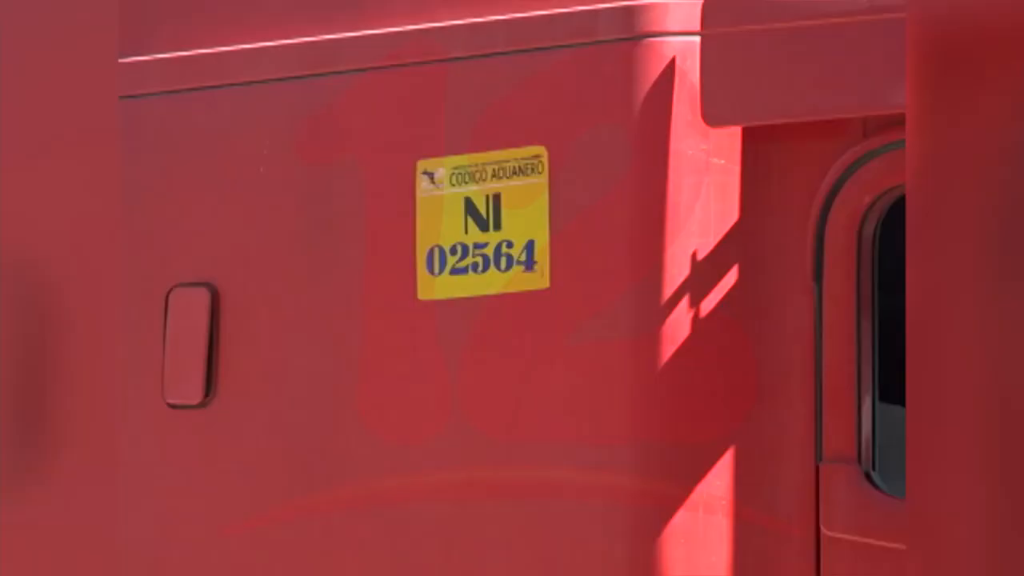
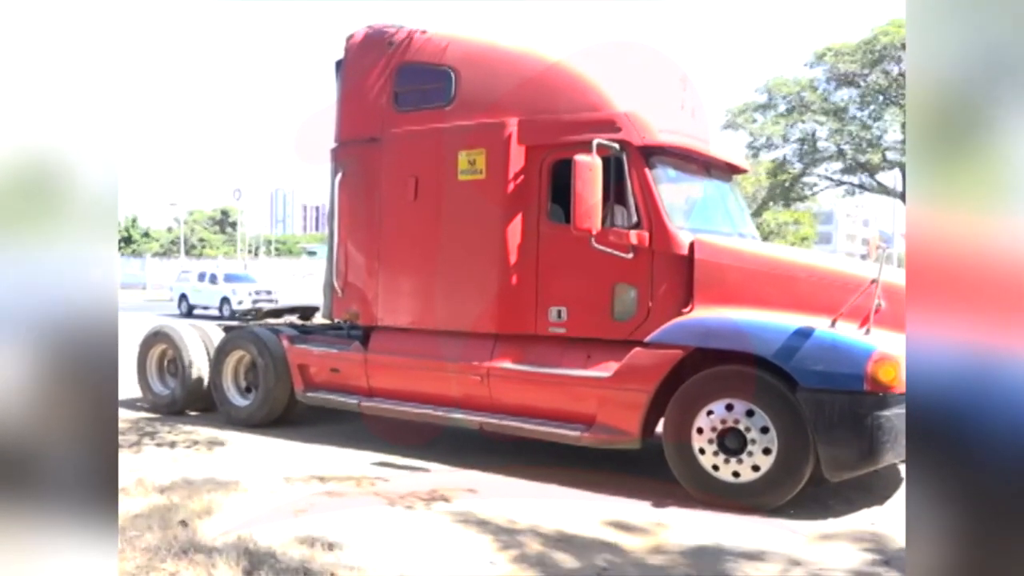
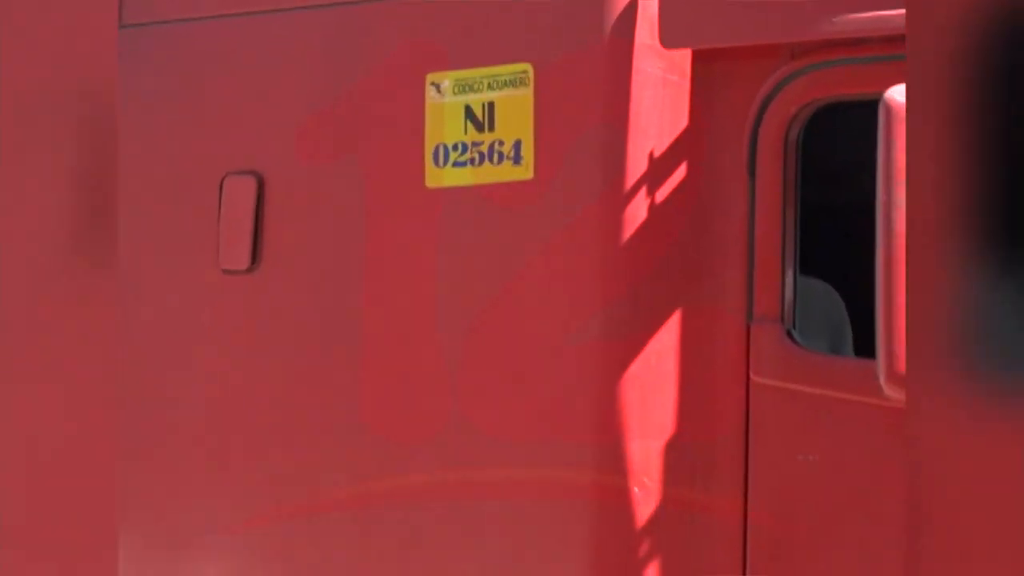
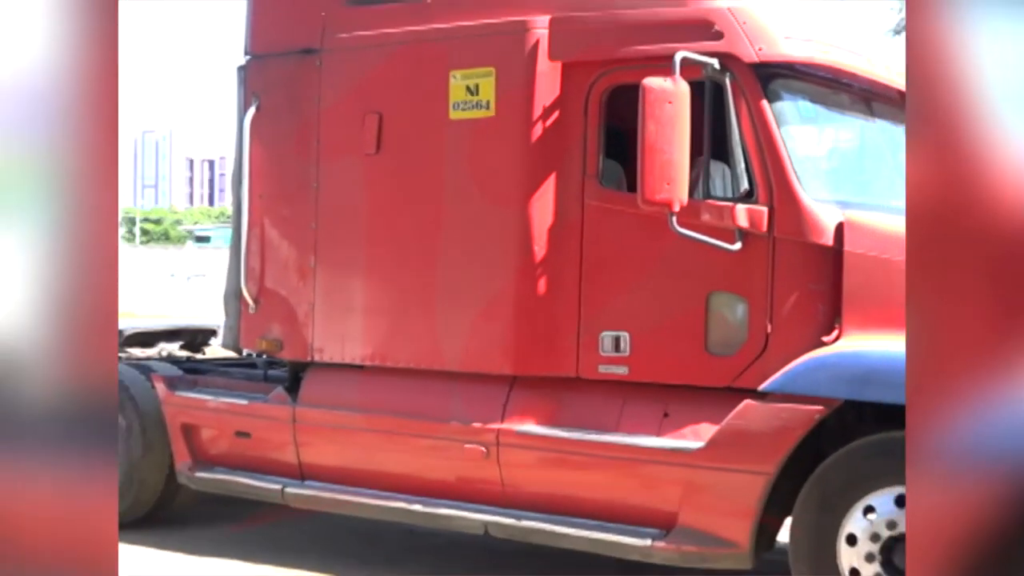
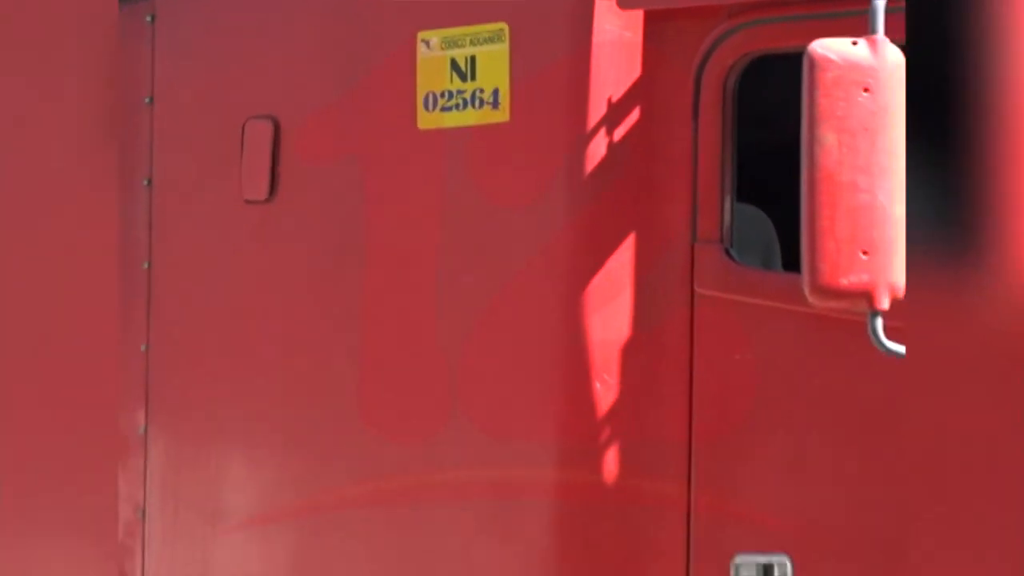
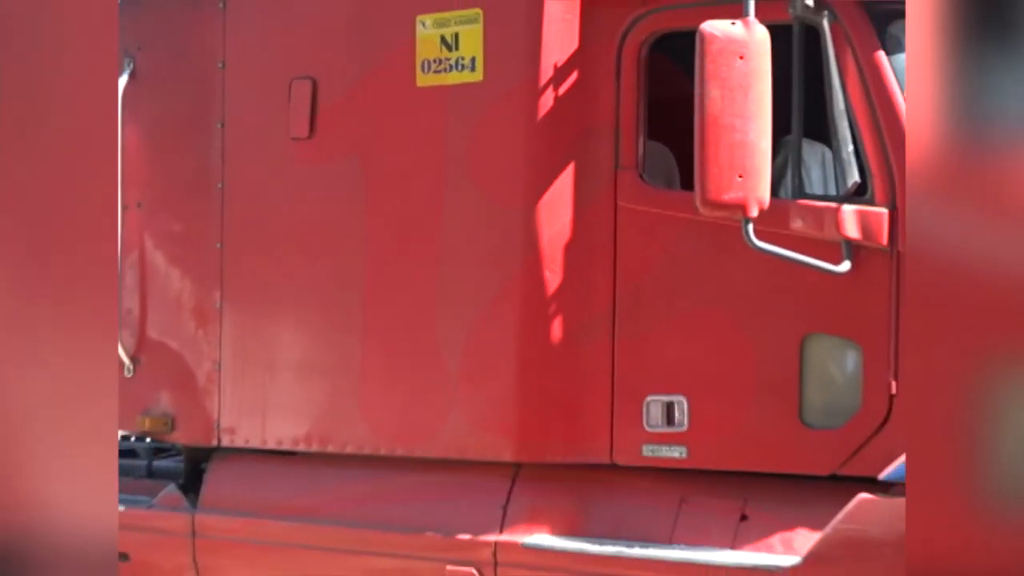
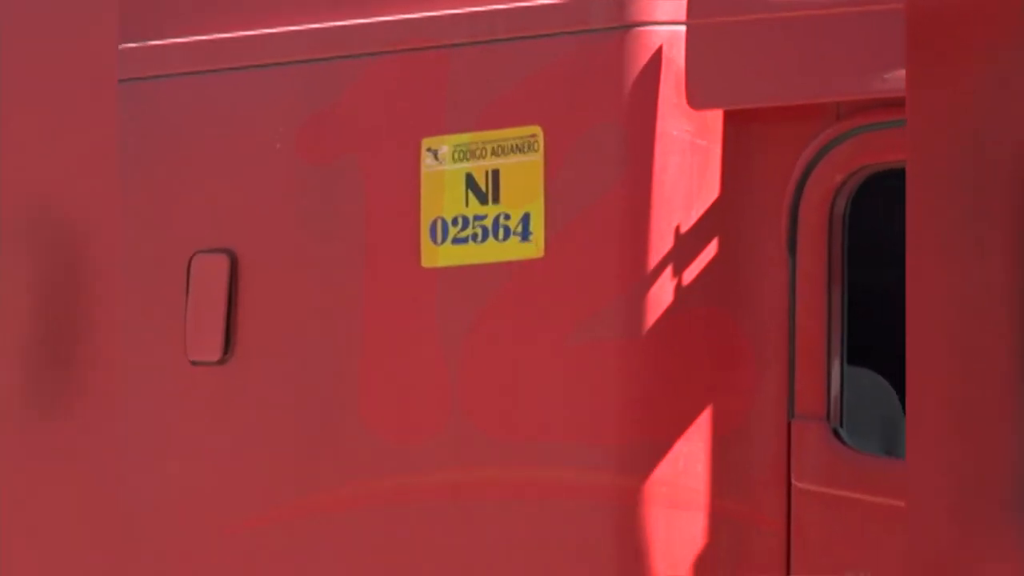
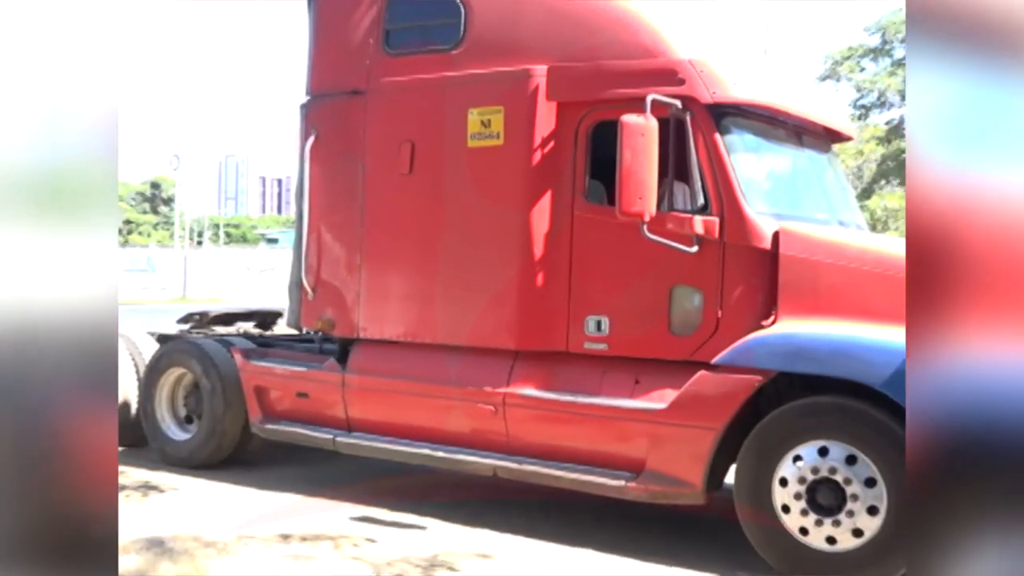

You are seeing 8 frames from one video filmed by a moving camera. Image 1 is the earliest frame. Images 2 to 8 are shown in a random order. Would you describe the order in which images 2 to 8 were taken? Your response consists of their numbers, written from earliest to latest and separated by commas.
7, 3, 5, 6, 4, 8, 2
